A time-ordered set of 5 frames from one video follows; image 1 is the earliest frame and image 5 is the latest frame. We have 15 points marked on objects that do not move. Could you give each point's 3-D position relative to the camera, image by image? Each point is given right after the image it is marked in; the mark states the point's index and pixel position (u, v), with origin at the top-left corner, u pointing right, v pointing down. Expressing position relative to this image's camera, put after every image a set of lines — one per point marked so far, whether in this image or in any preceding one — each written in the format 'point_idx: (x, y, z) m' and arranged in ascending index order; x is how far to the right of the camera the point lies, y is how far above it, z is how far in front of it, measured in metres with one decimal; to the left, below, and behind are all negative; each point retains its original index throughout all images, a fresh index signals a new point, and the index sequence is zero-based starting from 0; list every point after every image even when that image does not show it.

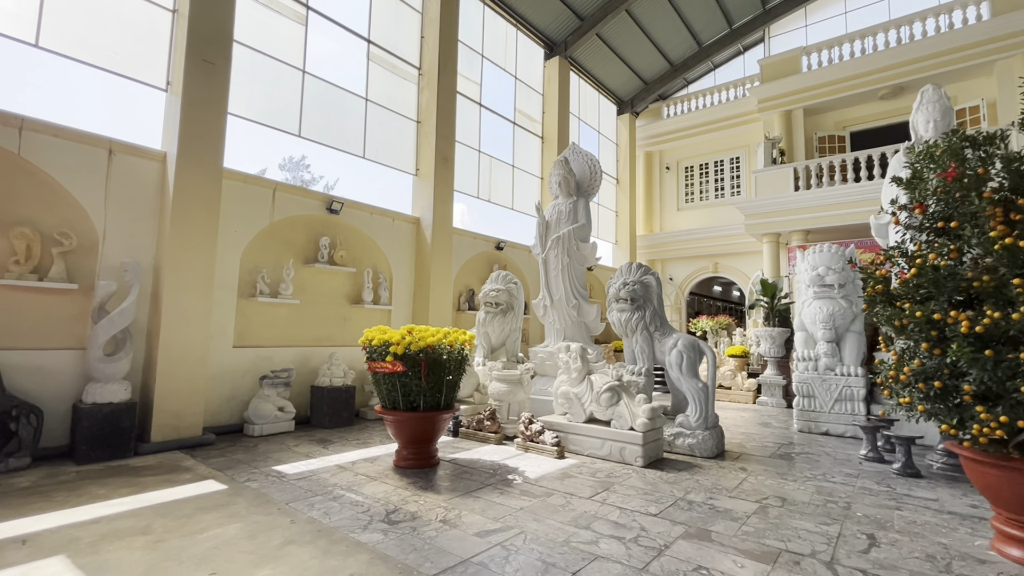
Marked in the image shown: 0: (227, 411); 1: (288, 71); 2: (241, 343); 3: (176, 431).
0: (-3.3, -1.4, +5.6) m
1: (-3.0, +2.9, +6.5) m
2: (-3.3, -0.7, +5.8) m
3: (-3.5, -1.5, +4.9) m
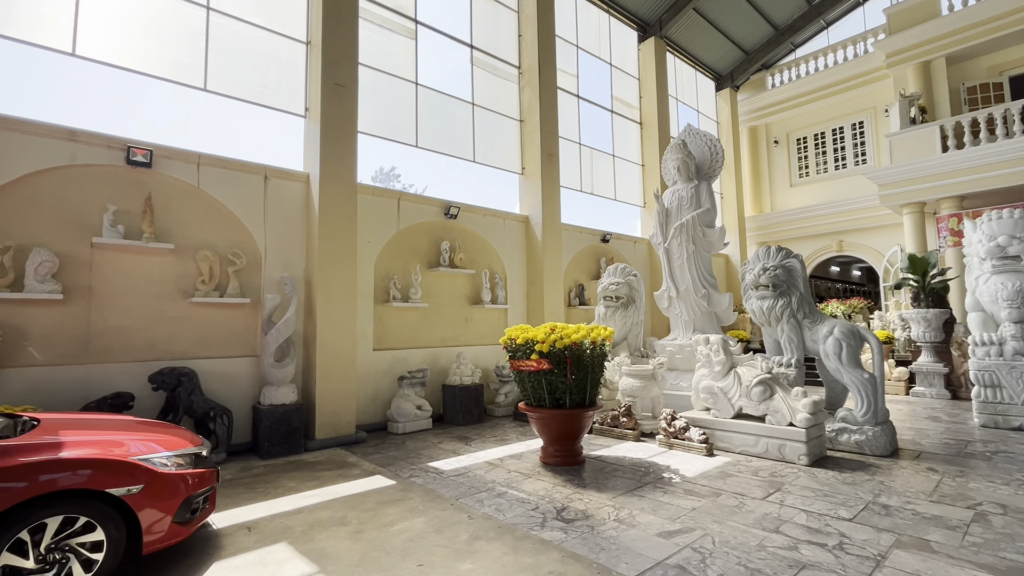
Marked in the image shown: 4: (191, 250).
0: (-1.7, -1.5, +6.0) m
1: (-1.5, +2.9, +6.8) m
2: (-1.7, -0.7, +6.2) m
3: (-2.0, -1.6, +5.4) m
4: (-3.4, +0.4, +5.0) m
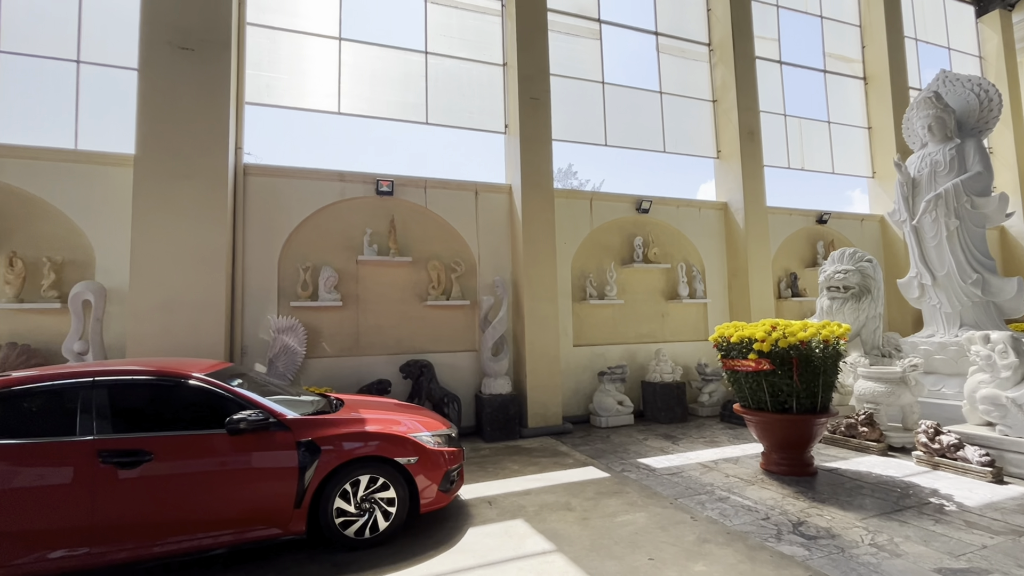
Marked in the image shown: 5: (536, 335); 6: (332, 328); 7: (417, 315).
0: (+0.8, -1.5, +6.3) m
1: (+1.1, +2.9, +7.0) m
2: (+0.9, -0.7, +6.5) m
3: (+0.4, -1.6, +5.8) m
4: (-1.1, +0.3, +5.9) m
5: (+0.3, -0.6, +5.9) m
6: (-2.1, -0.5, +5.5) m
7: (-1.2, -0.3, +5.9) m
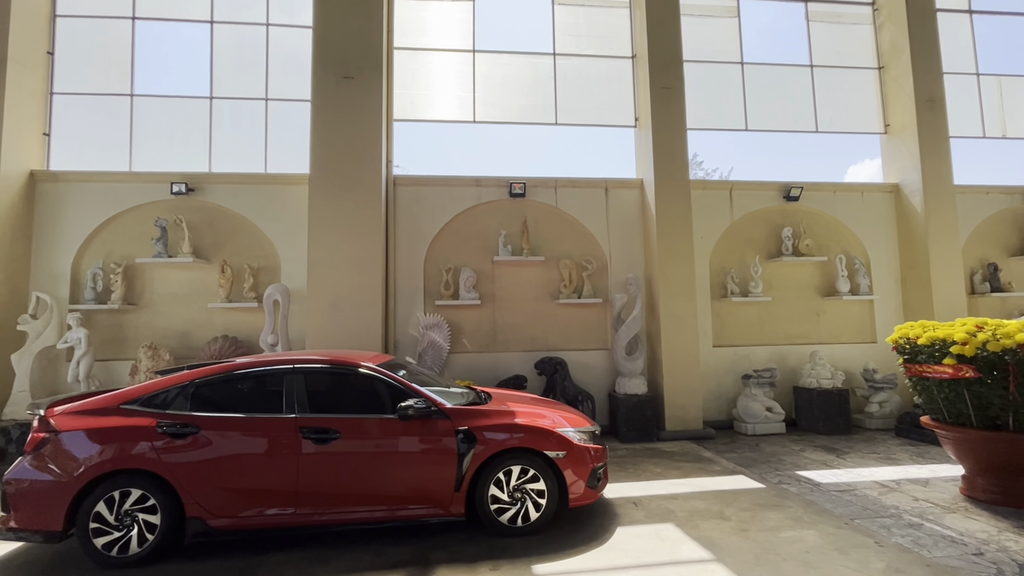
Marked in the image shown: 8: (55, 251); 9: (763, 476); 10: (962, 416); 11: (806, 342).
0: (+2.5, -1.5, +5.9) m
1: (+2.9, +3.0, +6.5) m
2: (+2.6, -0.7, +6.0) m
3: (+2.0, -1.6, +5.5) m
4: (+0.5, +0.4, +6.0) m
5: (+1.9, -0.5, +5.6) m
6: (-0.5, -0.5, +5.8) m
7: (+0.5, -0.3, +6.0) m
8: (-5.2, +0.4, +5.4) m
9: (+2.1, -1.6, +4.1) m
10: (+3.2, -0.9, +3.4) m
11: (+3.8, -0.7, +6.2) m
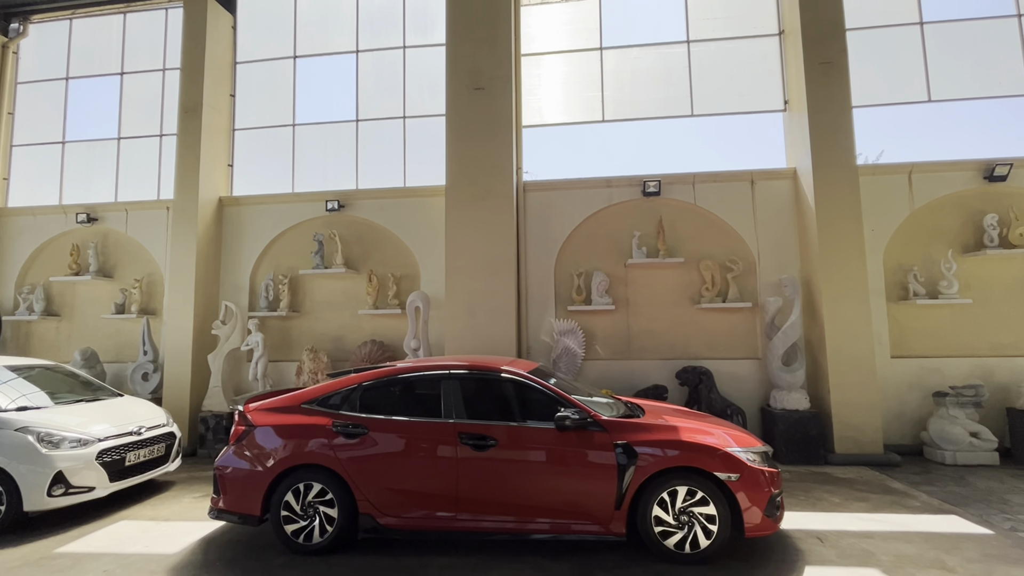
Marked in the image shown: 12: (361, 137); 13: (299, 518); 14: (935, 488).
0: (+4.1, -1.5, +5.0) m
1: (+4.5, +3.0, +5.5) m
2: (+4.2, -0.7, +5.1) m
3: (+3.4, -1.6, +4.8) m
4: (+2.1, +0.3, +5.6) m
5: (+3.4, -0.5, +4.9) m
6: (+1.1, -0.5, +5.6) m
7: (+2.0, -0.4, +5.5) m
8: (-3.6, +0.3, +6.3) m
9: (+3.3, -1.6, +3.3) m
10: (+4.2, -0.9, +2.5) m
11: (+5.3, -0.7, +5.0) m
12: (-2.0, +2.0, +6.4) m
13: (-1.4, -1.5, +3.1) m
14: (+3.5, -1.7, +4.0) m
